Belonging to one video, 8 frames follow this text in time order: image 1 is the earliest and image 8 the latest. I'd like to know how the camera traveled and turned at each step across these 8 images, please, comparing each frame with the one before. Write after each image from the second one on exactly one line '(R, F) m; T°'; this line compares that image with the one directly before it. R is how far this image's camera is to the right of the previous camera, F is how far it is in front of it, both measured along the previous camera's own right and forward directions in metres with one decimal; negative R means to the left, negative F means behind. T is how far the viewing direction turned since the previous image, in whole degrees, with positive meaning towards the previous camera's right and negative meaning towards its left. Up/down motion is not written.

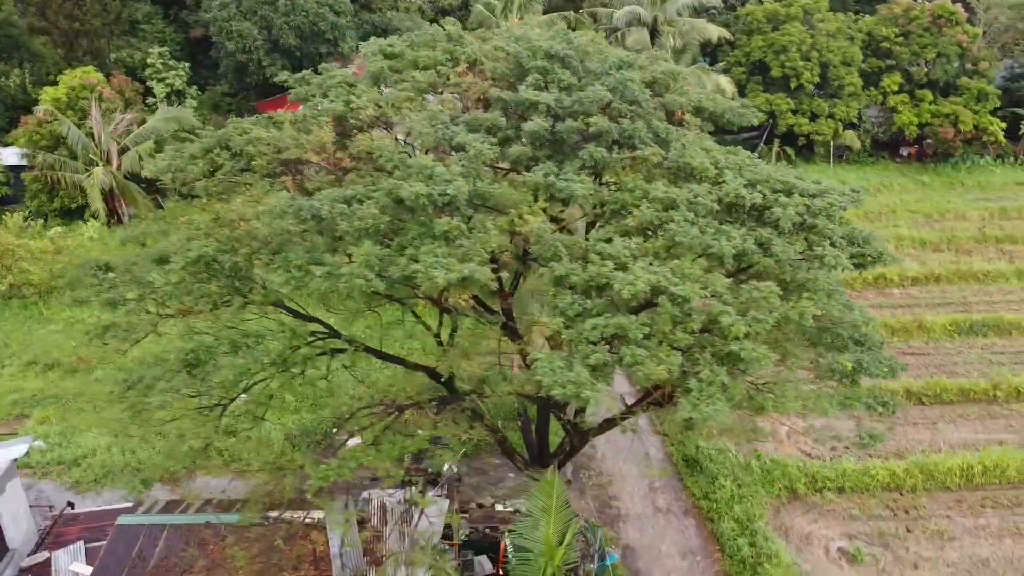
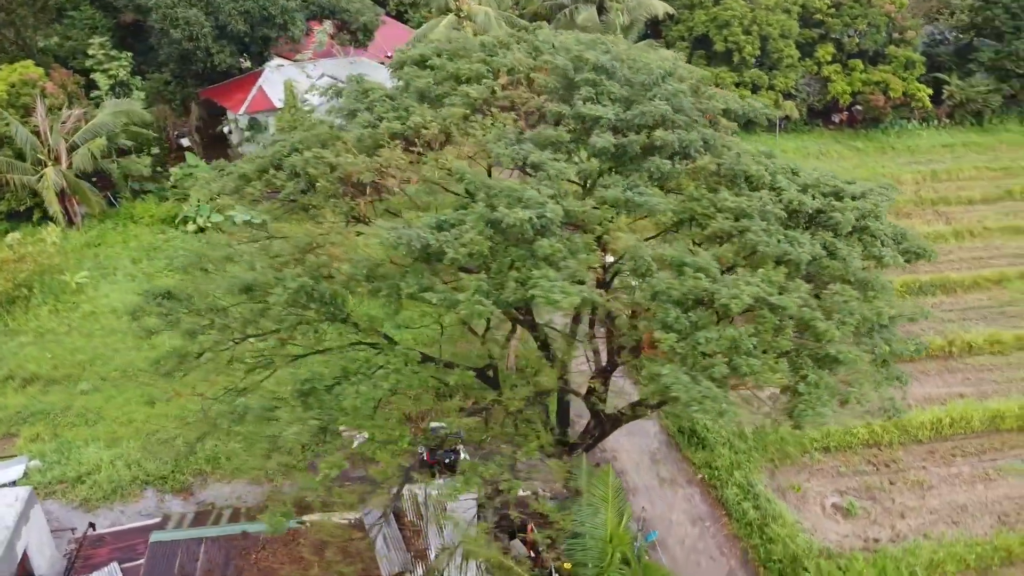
(-1.3, -0.2) m; +6°
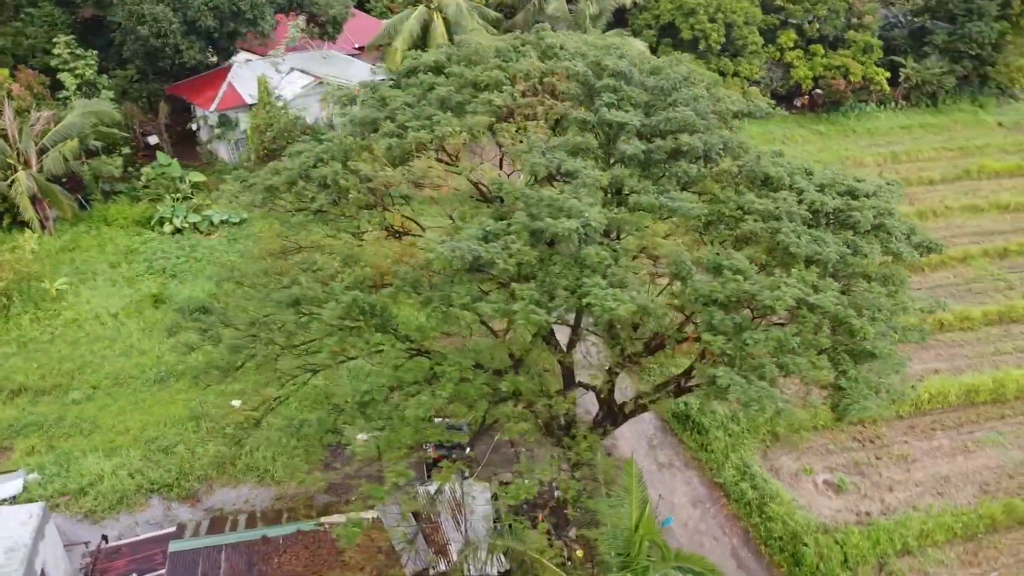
(-0.7, -0.2) m; +3°
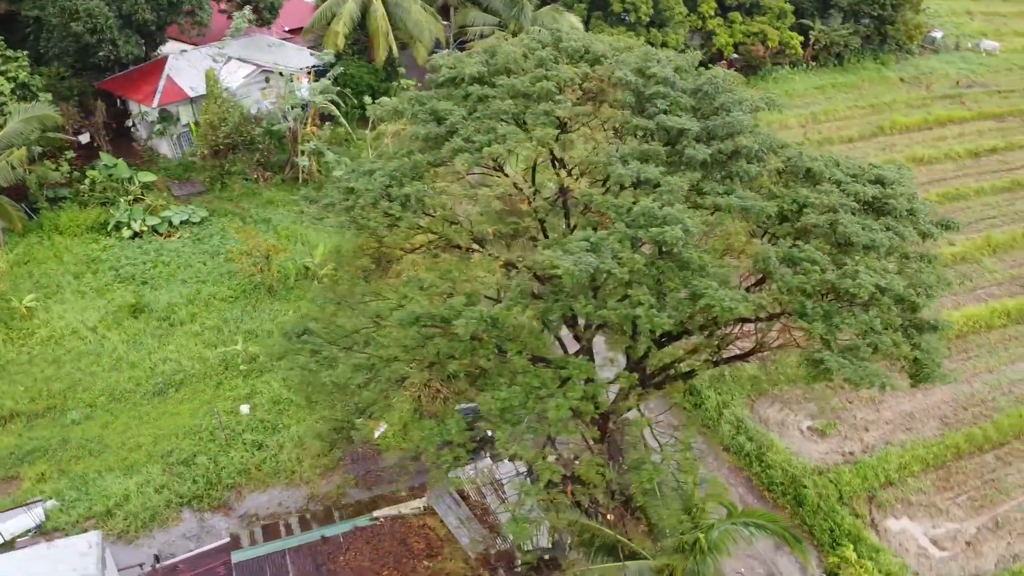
(-1.7, -0.4) m; +7°
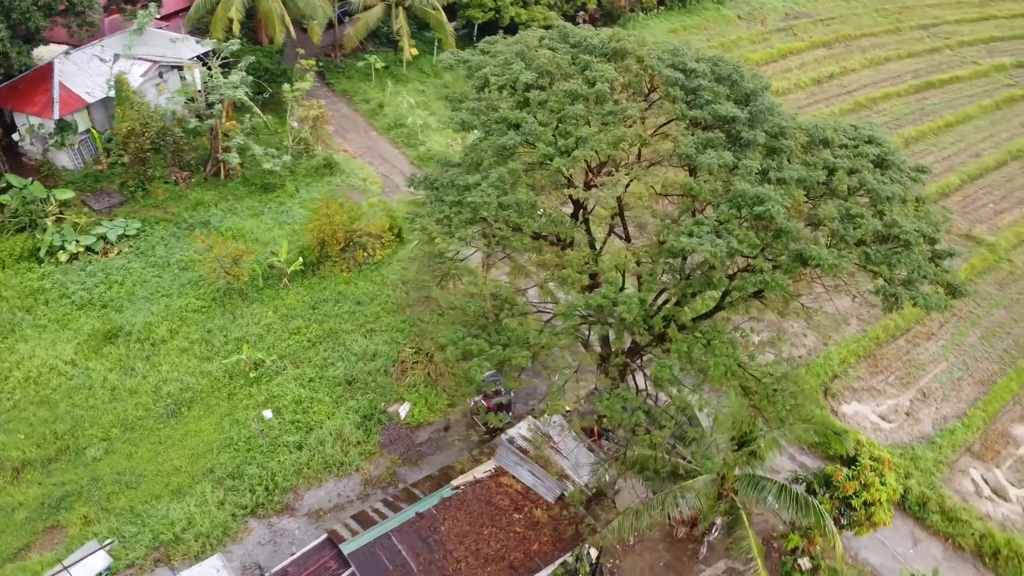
(-2.9, -0.7) m; +13°
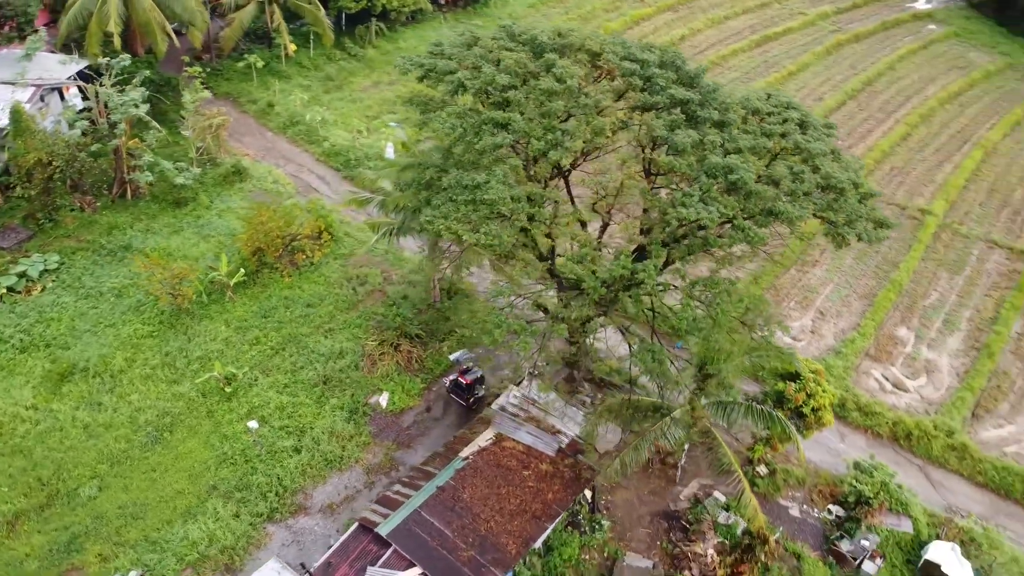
(-2.0, -0.8) m; +11°
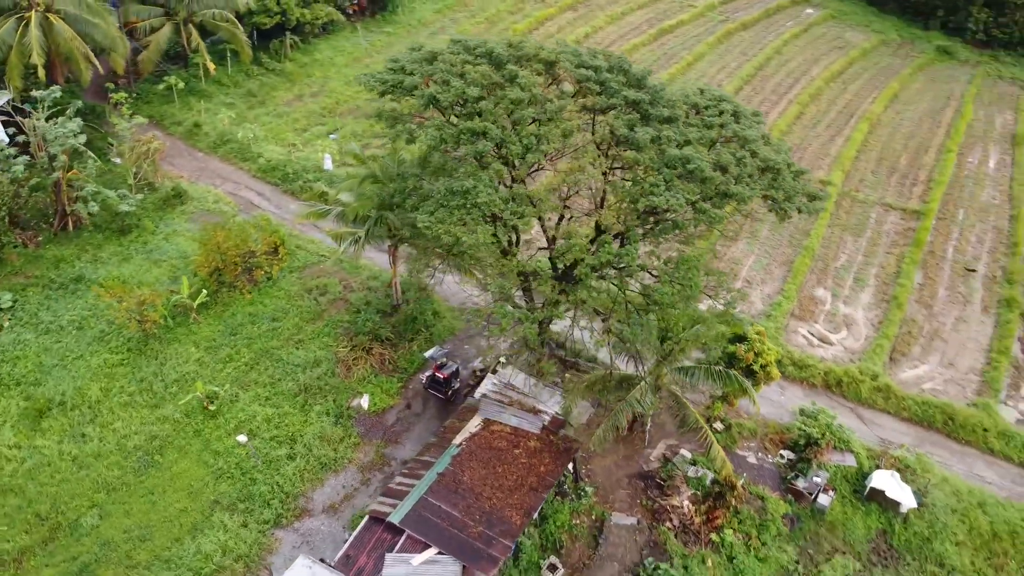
(-1.2, -0.9) m; +7°
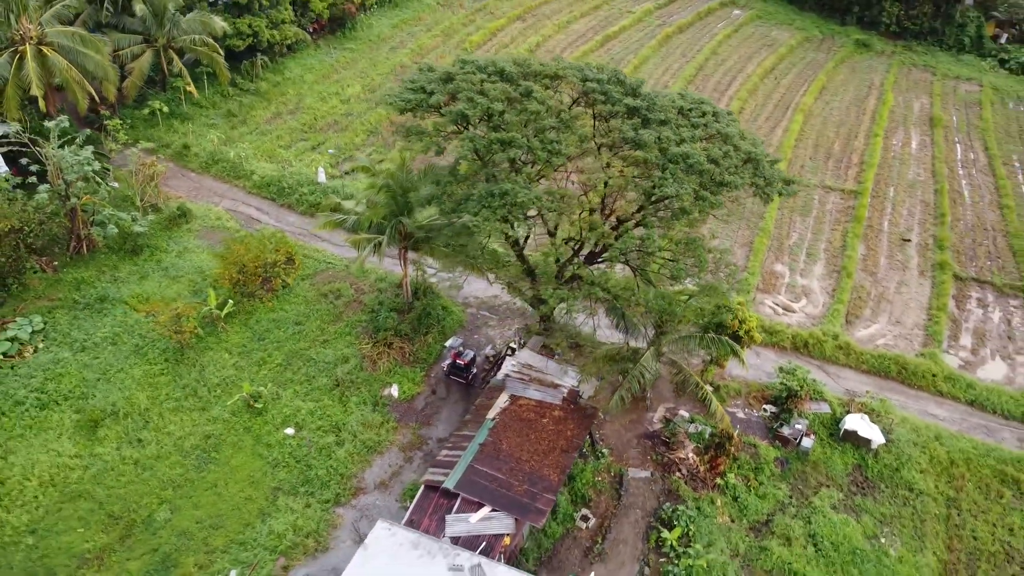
(-1.6, -1.6) m; +5°
